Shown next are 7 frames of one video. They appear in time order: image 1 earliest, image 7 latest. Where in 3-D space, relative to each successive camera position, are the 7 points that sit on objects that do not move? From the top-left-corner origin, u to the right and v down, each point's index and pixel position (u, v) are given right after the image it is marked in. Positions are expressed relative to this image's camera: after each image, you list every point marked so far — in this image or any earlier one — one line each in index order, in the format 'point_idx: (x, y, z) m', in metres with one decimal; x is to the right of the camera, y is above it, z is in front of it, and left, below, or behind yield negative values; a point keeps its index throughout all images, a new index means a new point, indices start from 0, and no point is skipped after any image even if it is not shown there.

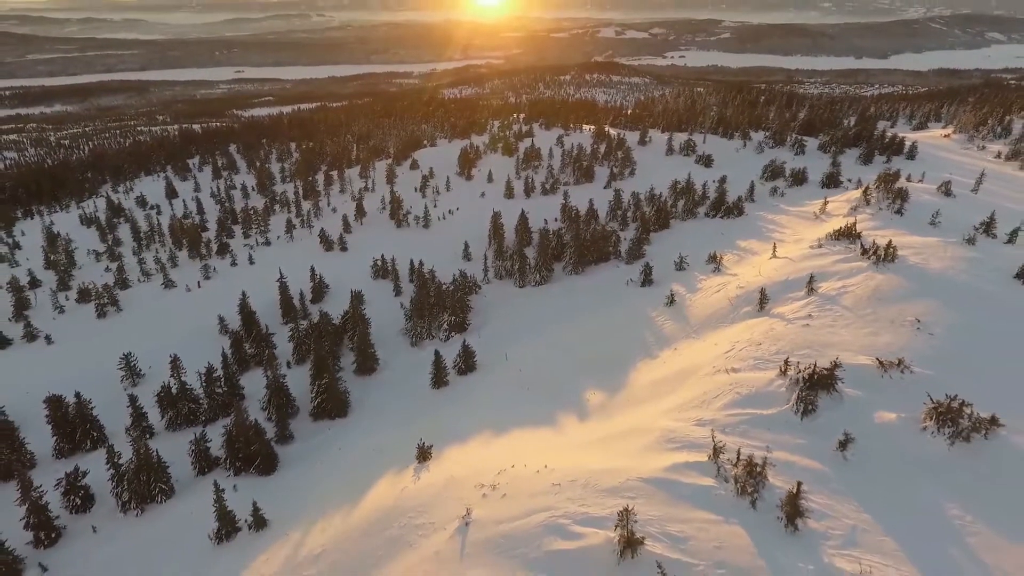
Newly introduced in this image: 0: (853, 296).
0: (+9.8, -0.2, +15.5) m
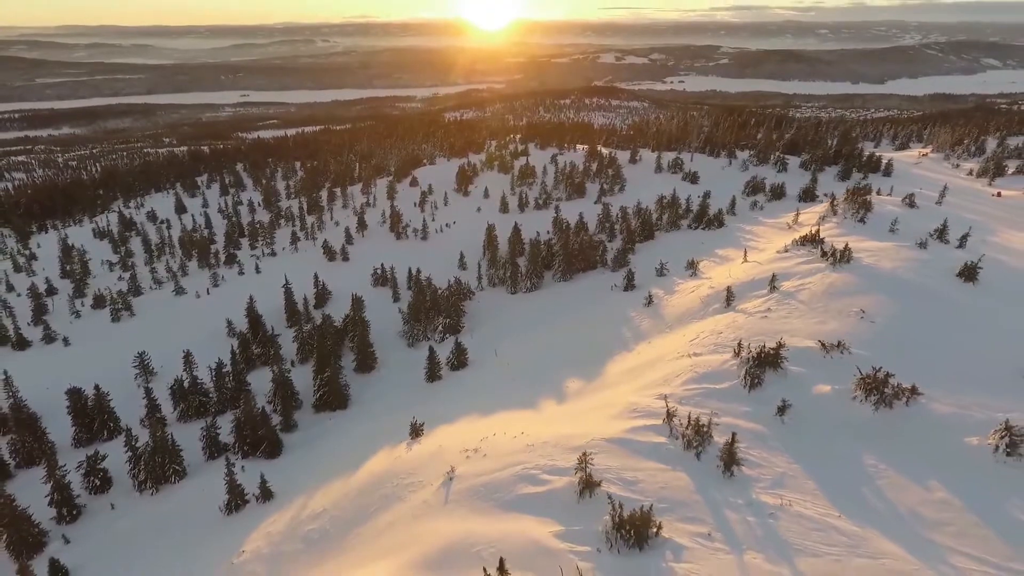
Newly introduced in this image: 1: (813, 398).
0: (+9.4, -0.1, +17.0) m
1: (+6.8, -2.5, +12.0) m
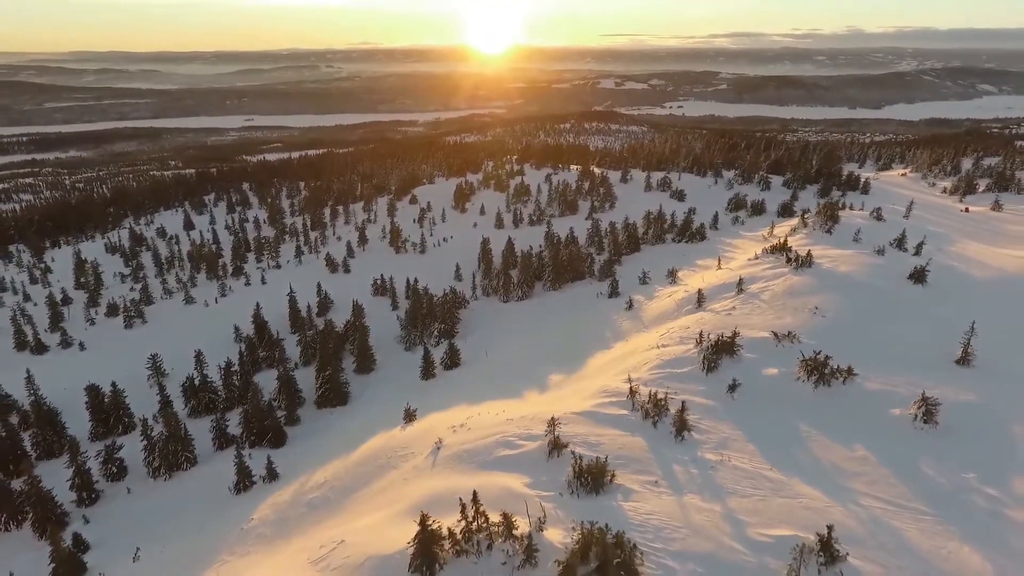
0: (+9.0, -0.1, +18.6) m
1: (+6.3, -2.3, +13.5) m
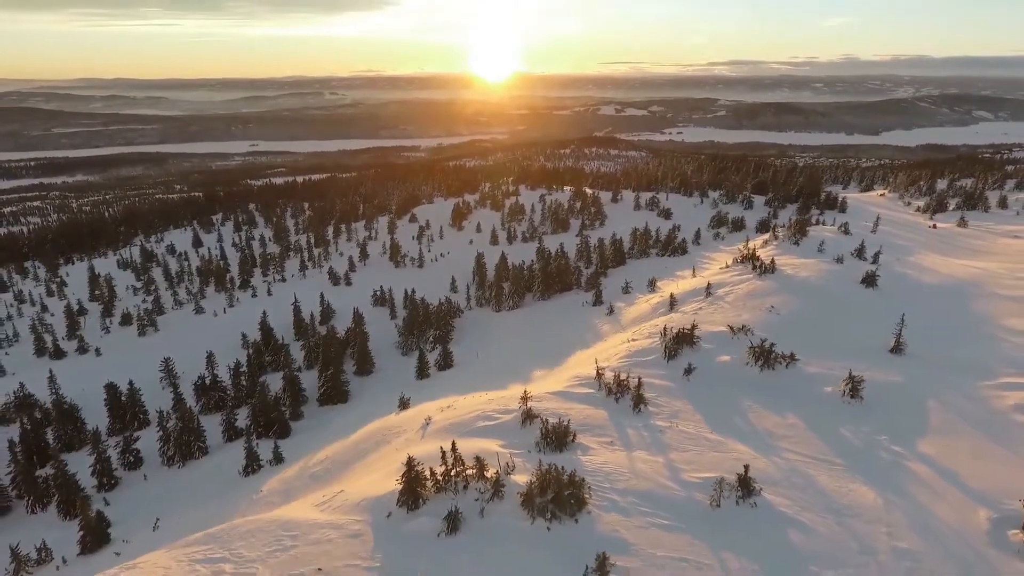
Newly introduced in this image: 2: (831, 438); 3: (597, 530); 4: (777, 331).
0: (+8.5, -0.3, +20.4) m
1: (+5.8, -2.2, +15.2) m
2: (+7.0, -3.3, +11.9) m
3: (+1.4, -4.0, +9.0) m
4: (+8.4, -1.3, +17.0) m
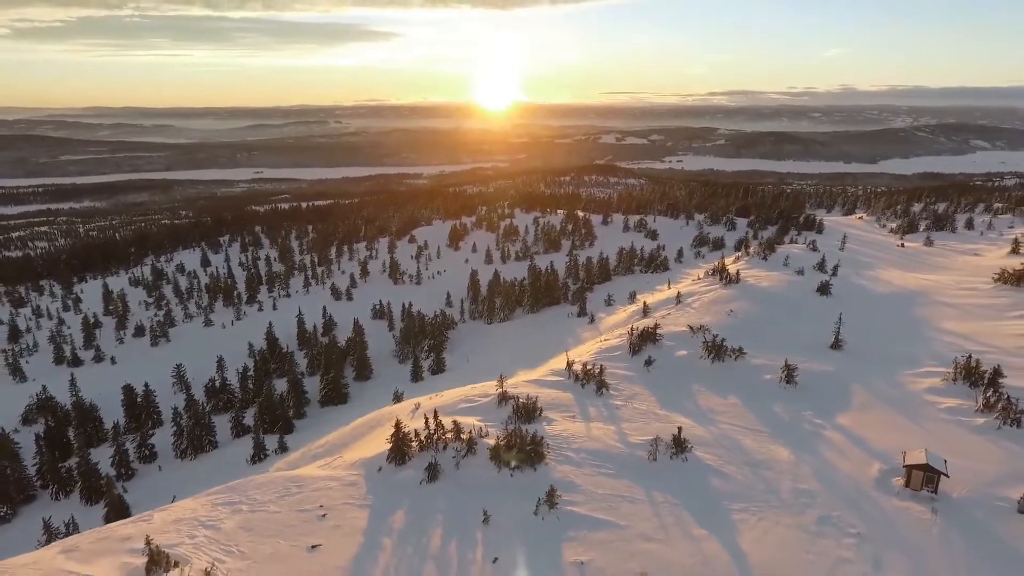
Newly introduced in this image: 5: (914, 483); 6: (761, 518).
0: (+7.9, -0.6, +22.4) m
1: (+5.2, -2.2, +17.1) m
2: (+6.4, -3.2, +13.7) m
3: (+0.8, -3.8, +10.9) m
4: (+7.8, -1.5, +19.0) m
5: (+7.8, -3.8, +10.4) m
6: (+4.5, -4.1, +9.7) m
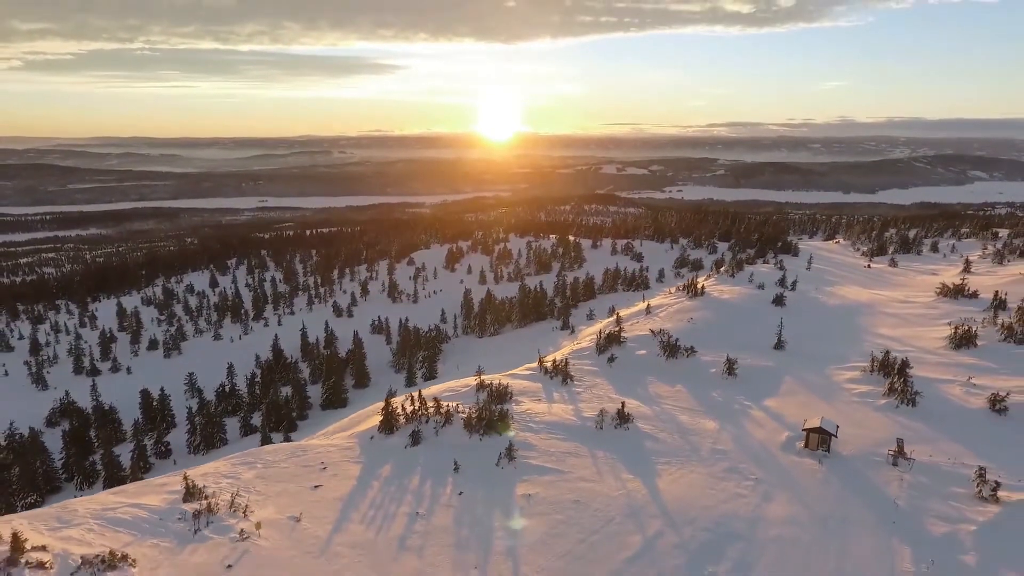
0: (+7.2, -1.1, +24.8) m
1: (+4.4, -2.5, +19.5) m
2: (+5.7, -3.3, +16.0) m
3: (0.0, -3.7, +13.1) m
4: (+7.0, -1.8, +21.3) m
5: (+7.1, -3.7, +12.6) m
6: (+3.8, -4.0, +12.0) m
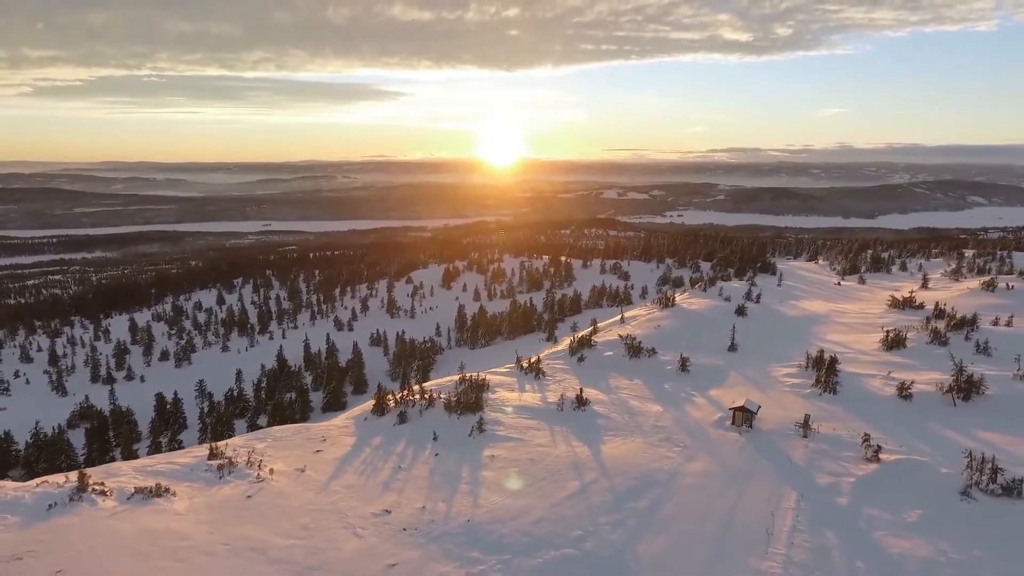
0: (+6.4, -1.7, +27.2) m
1: (+3.7, -2.8, +21.8) m
2: (+4.9, -3.5, +18.3) m
3: (-0.8, -3.7, +15.4) m
4: (+6.3, -2.2, +23.7) m
5: (+6.3, -3.7, +14.9) m
6: (+3.0, -4.0, +14.3) m
